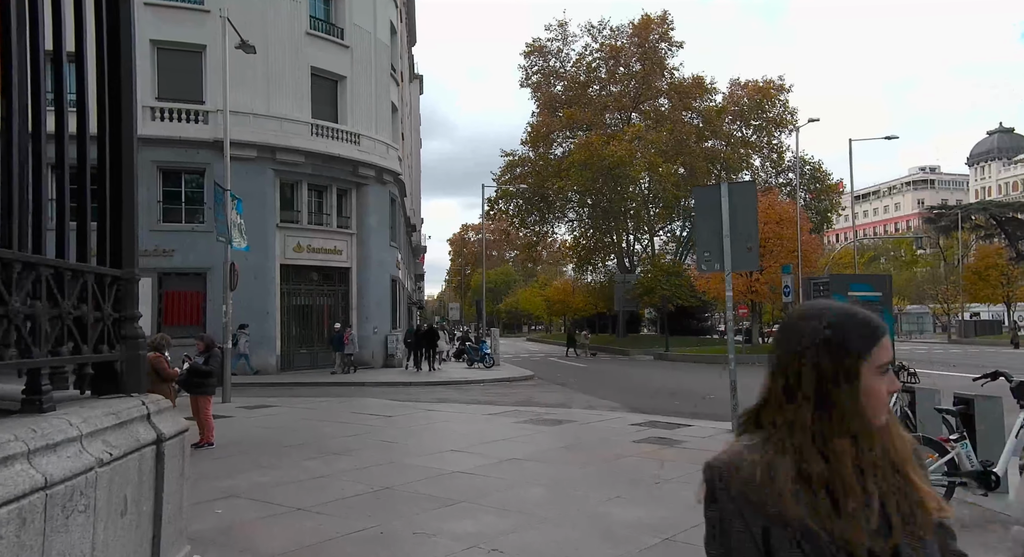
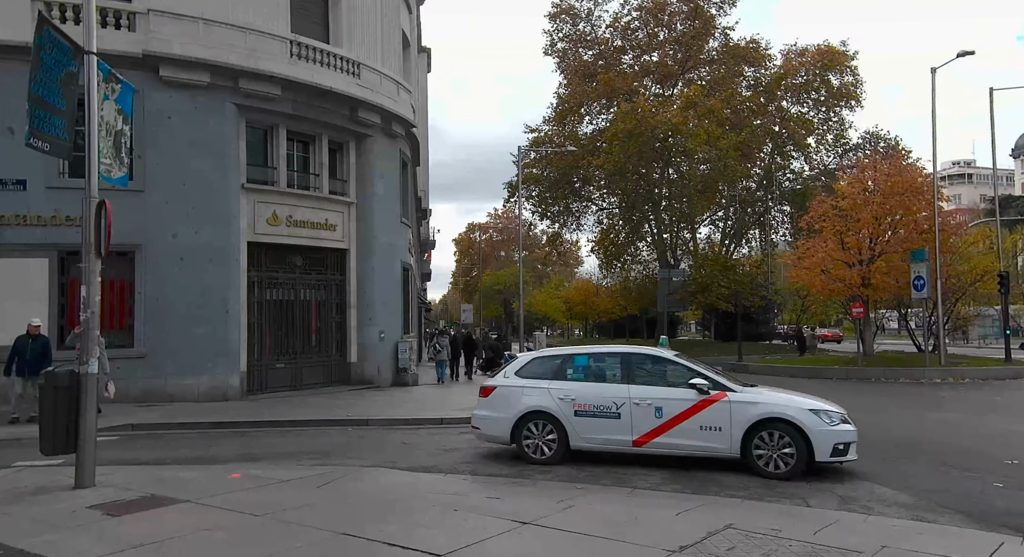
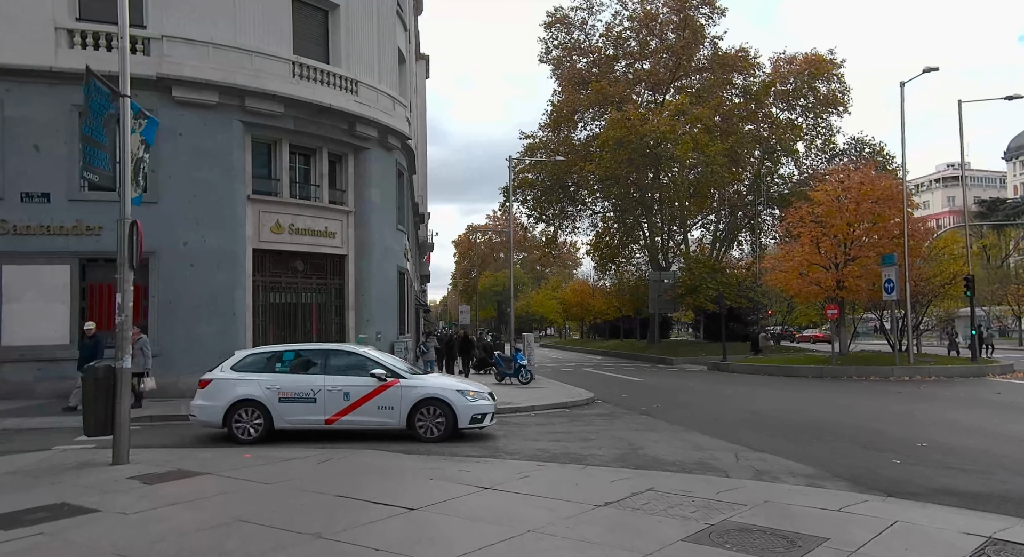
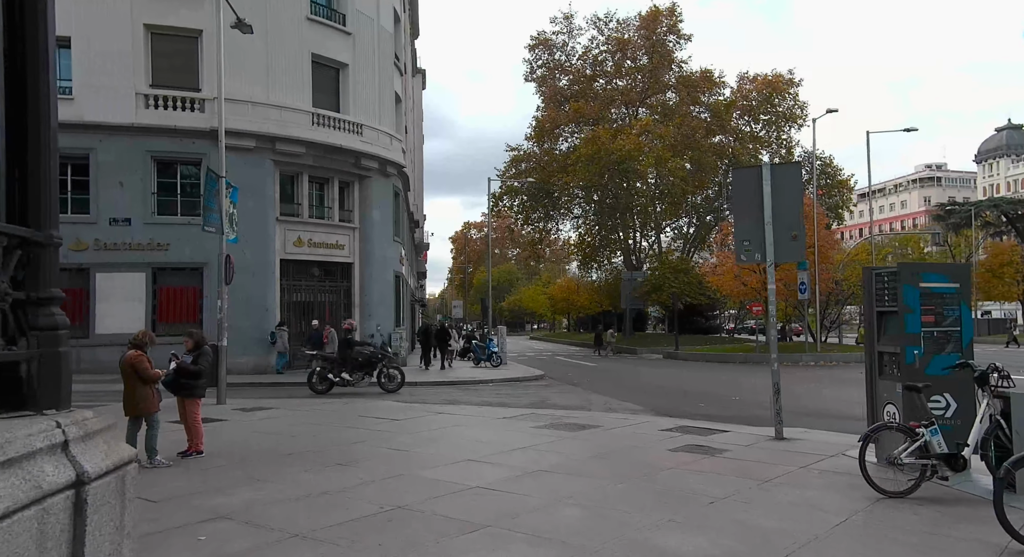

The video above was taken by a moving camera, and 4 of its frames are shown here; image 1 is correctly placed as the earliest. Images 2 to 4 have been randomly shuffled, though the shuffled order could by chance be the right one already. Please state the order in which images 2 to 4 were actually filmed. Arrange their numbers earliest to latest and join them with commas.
4, 3, 2
